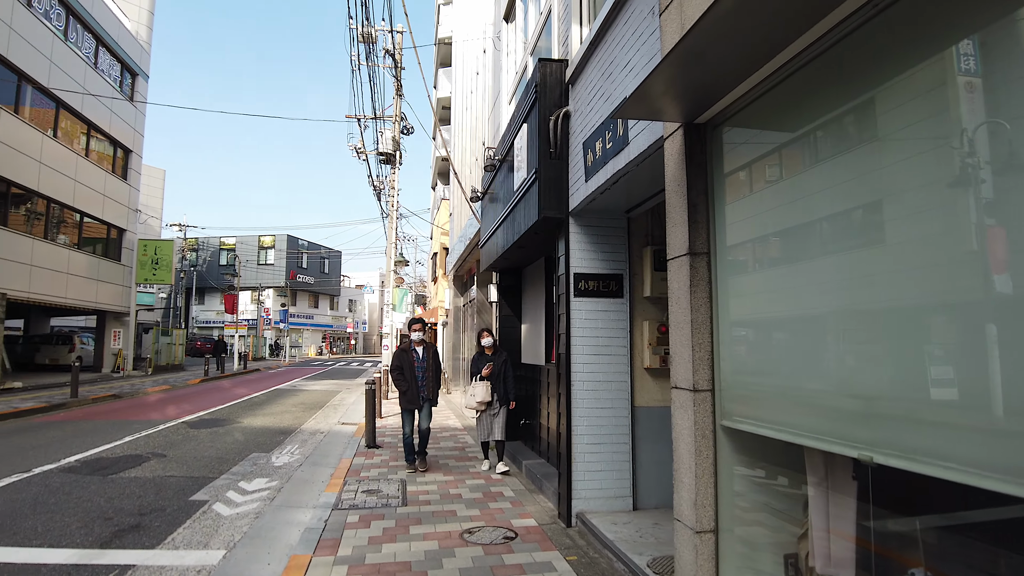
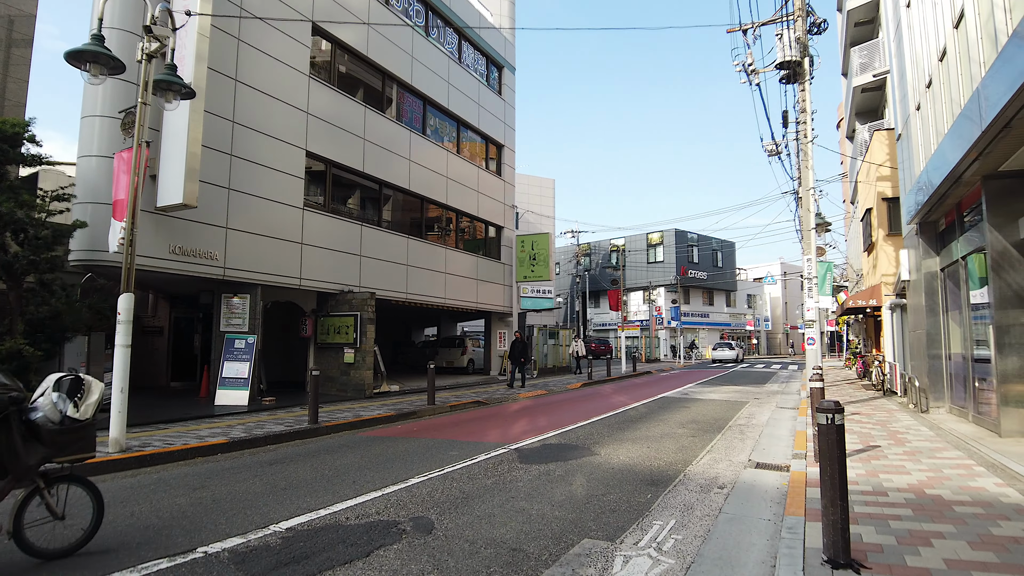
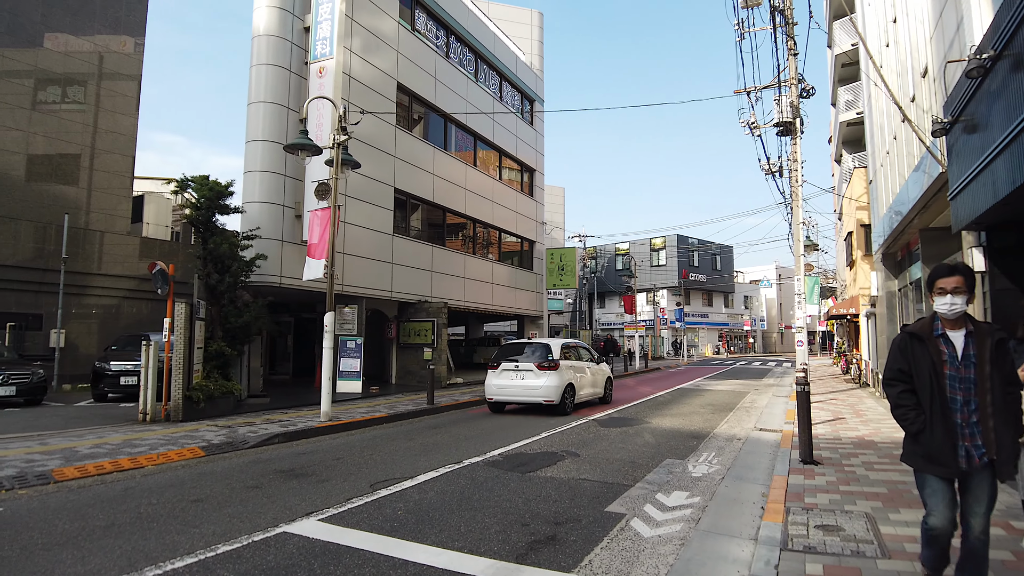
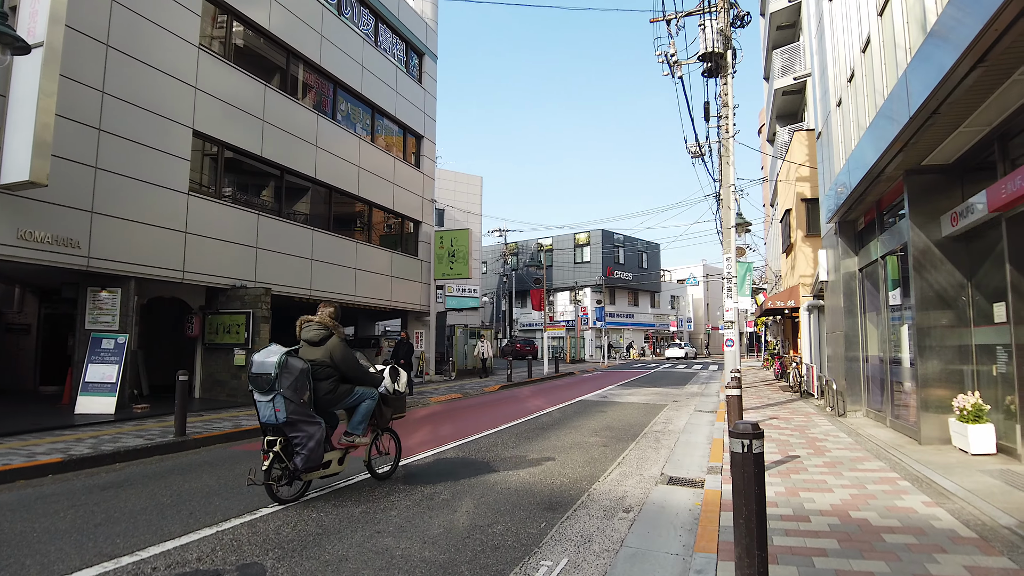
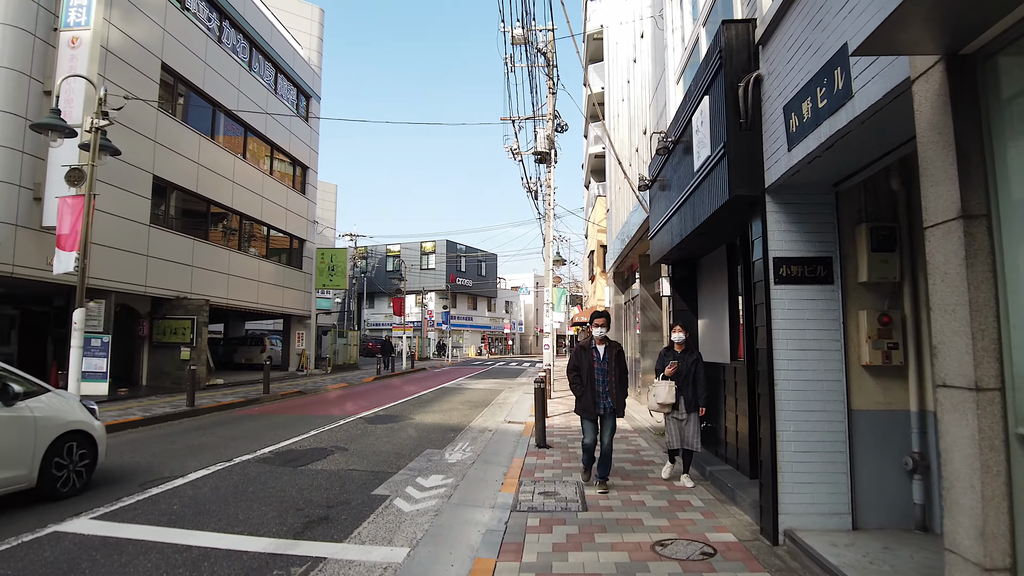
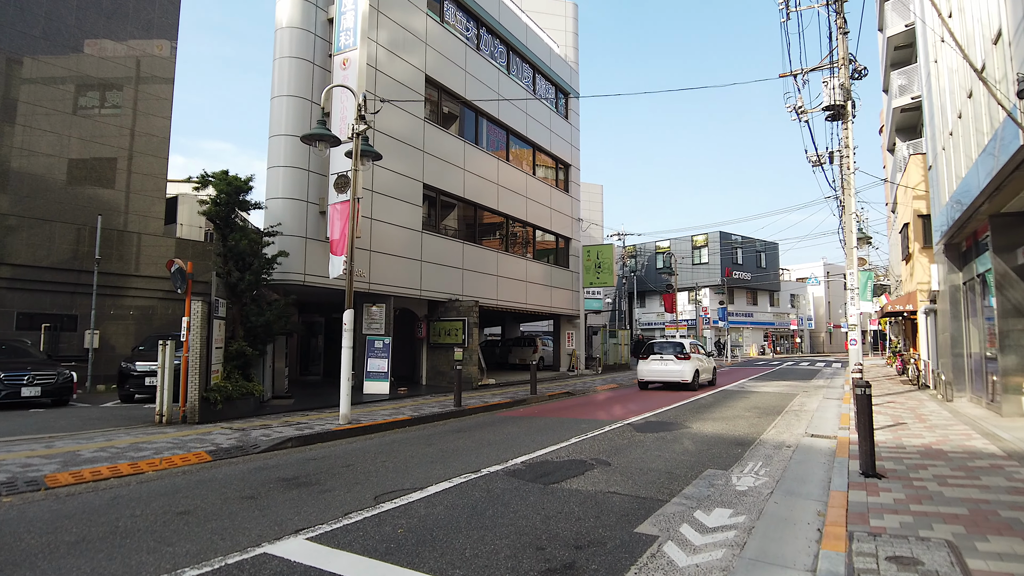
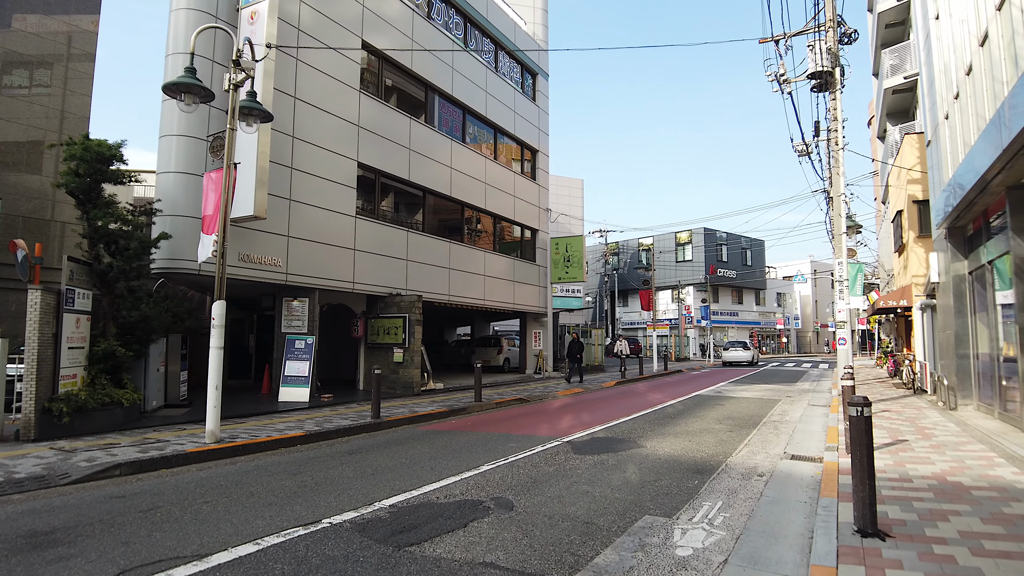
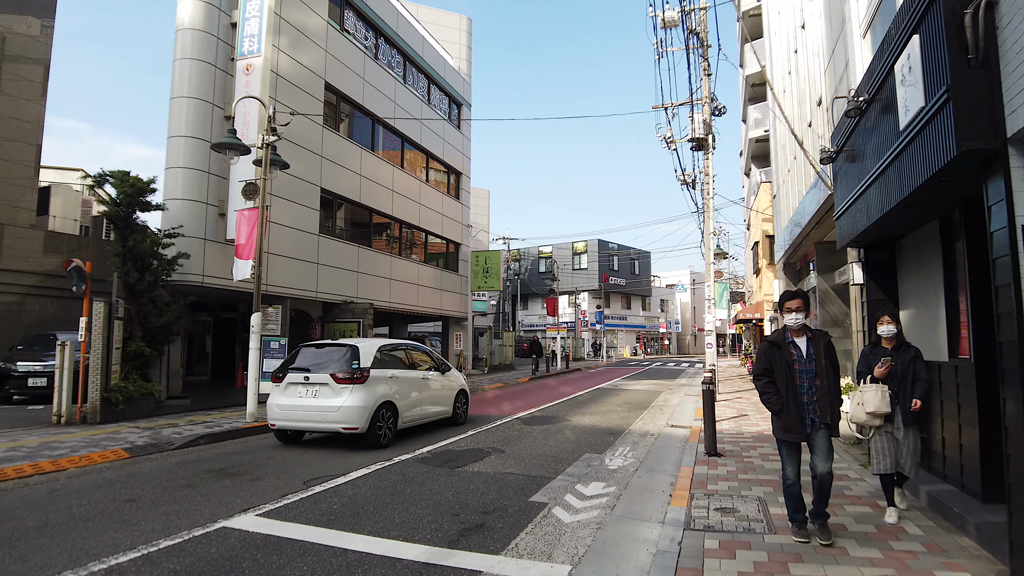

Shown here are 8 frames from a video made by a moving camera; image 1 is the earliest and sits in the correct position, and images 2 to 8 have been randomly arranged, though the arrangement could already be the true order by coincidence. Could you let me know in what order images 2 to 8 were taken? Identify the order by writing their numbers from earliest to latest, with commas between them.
5, 8, 3, 6, 7, 2, 4
